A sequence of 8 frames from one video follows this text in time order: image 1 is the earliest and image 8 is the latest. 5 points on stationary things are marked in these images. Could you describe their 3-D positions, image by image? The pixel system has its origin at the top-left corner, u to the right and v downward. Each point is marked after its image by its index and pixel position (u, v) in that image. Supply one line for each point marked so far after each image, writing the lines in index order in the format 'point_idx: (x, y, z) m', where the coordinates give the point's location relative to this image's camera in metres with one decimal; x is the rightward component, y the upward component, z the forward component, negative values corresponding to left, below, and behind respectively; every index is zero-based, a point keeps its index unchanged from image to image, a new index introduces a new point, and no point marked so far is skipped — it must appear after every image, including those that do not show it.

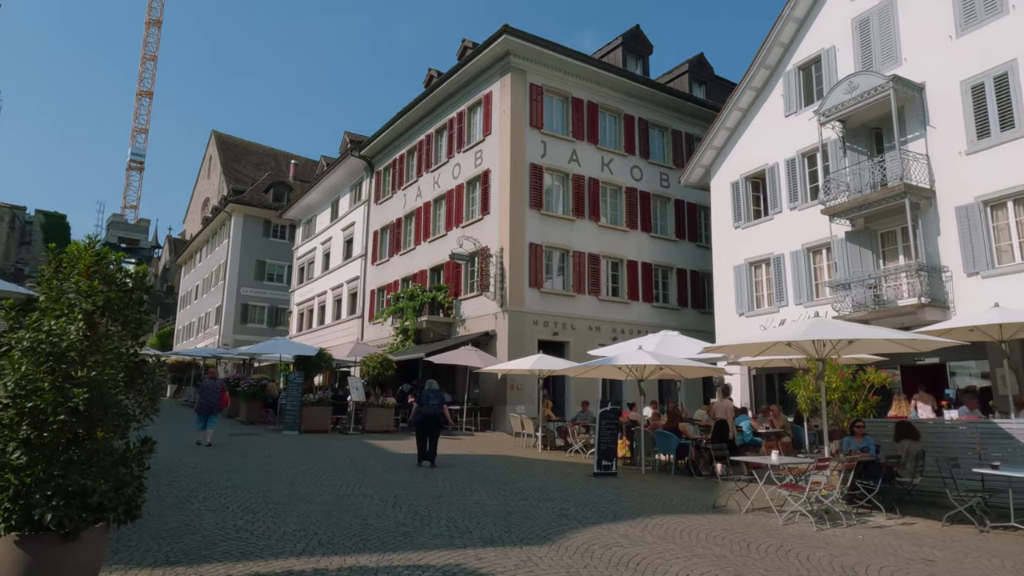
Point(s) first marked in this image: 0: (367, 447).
0: (-3.2, -3.5, +14.7) m
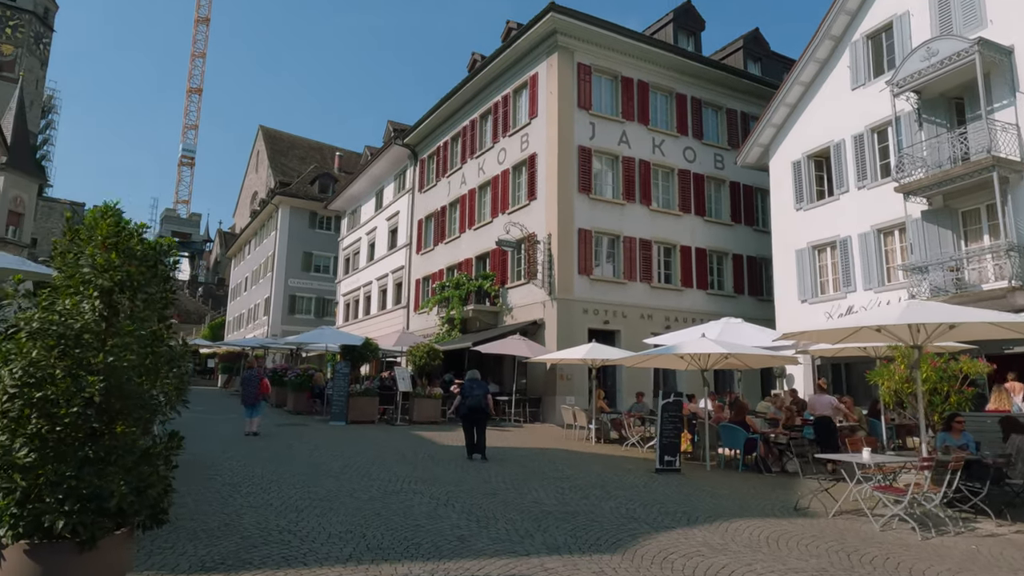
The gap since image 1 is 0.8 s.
0: (-2.0, -3.2, +14.2) m
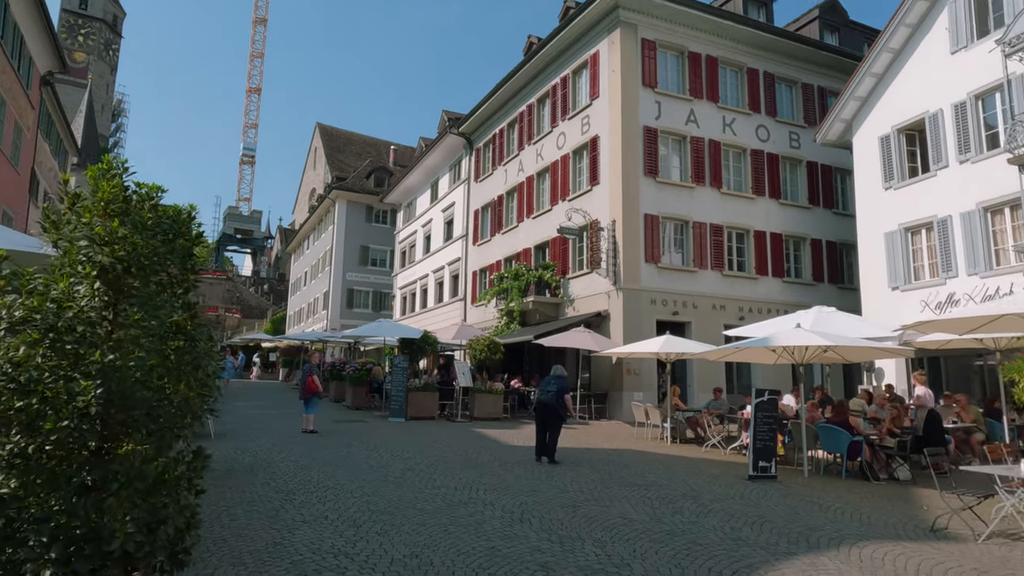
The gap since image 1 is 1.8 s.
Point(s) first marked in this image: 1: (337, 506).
0: (-0.7, -3.0, +13.4) m
1: (-1.7, -2.2, +6.6) m
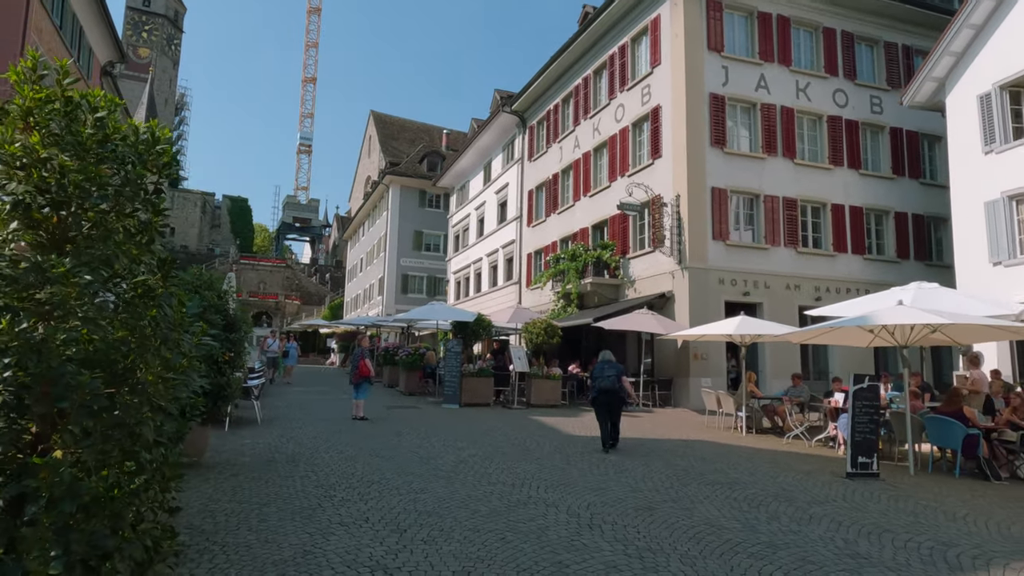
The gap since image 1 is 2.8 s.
0: (+0.5, -2.6, +12.5) m
1: (-1.1, -1.9, +5.8) m
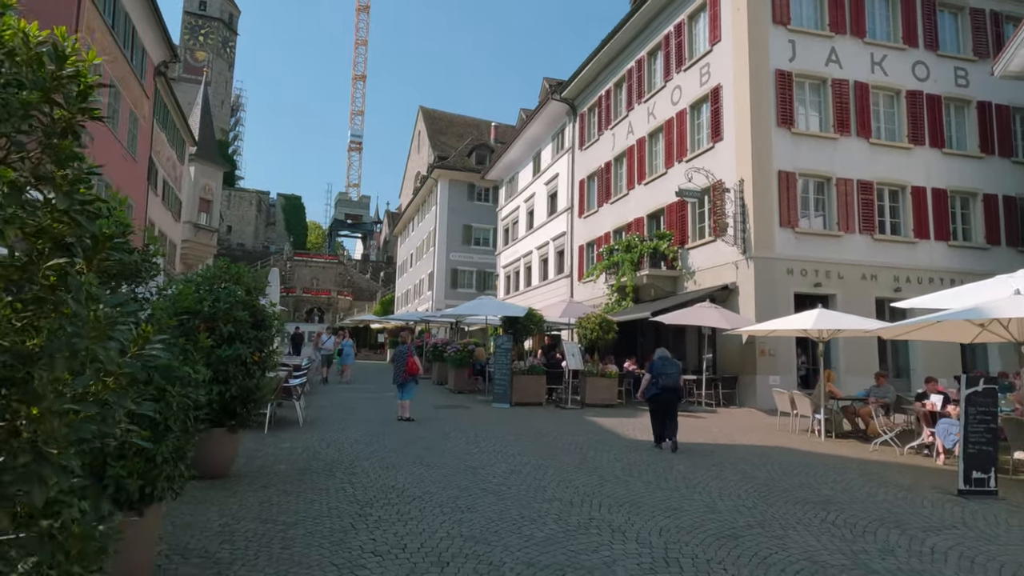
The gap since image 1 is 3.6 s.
0: (+1.5, -2.5, +11.7) m
1: (-0.7, -1.8, +5.1) m
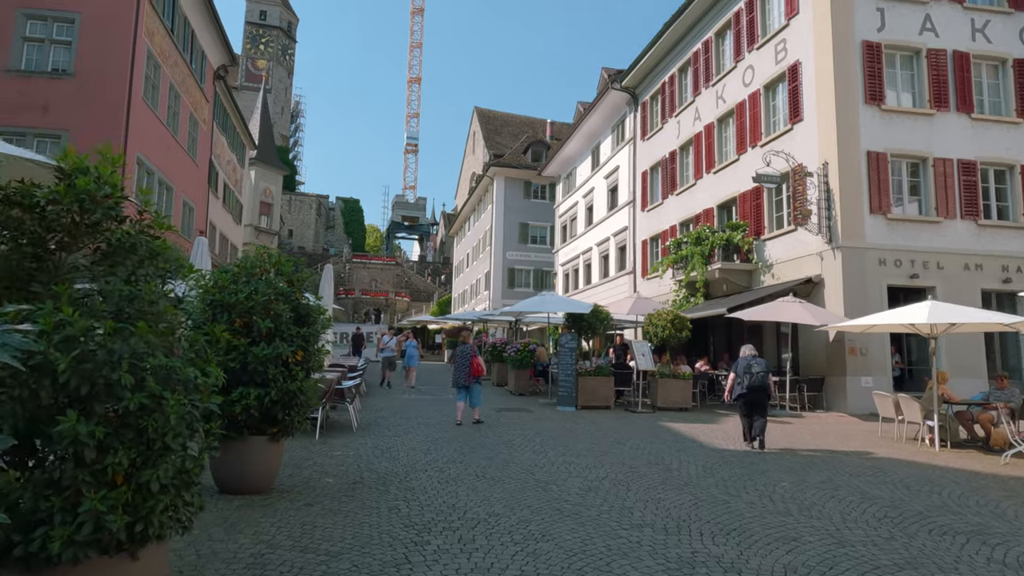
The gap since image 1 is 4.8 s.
0: (+2.6, -2.3, +10.6) m
1: (-0.1, -1.7, +4.2) m
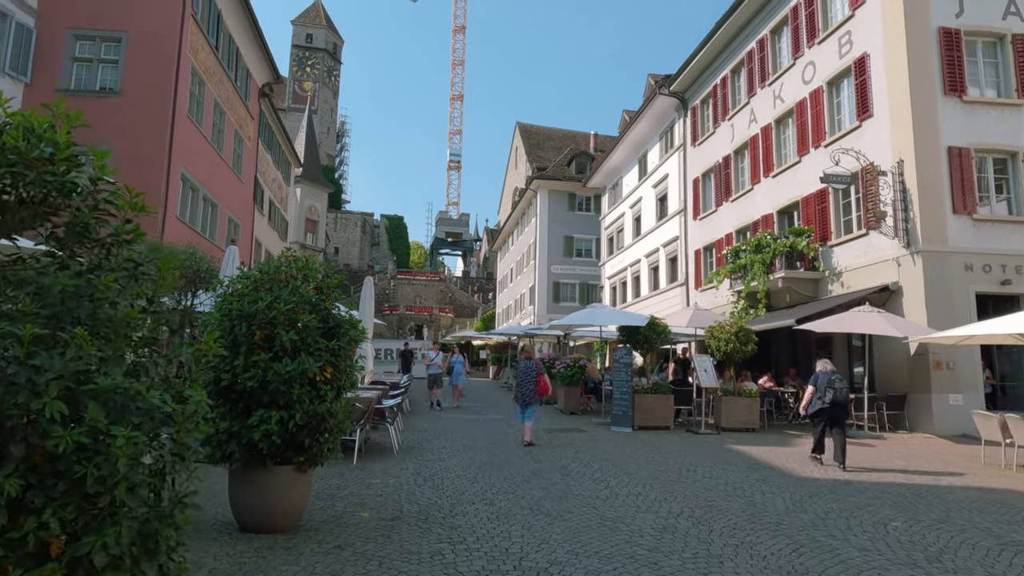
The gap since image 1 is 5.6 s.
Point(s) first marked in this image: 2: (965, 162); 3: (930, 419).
0: (+3.3, -2.5, +9.5) m
1: (+0.2, -1.7, +3.3) m
2: (+10.0, +2.8, +14.7) m
3: (+8.6, -2.7, +13.7) m
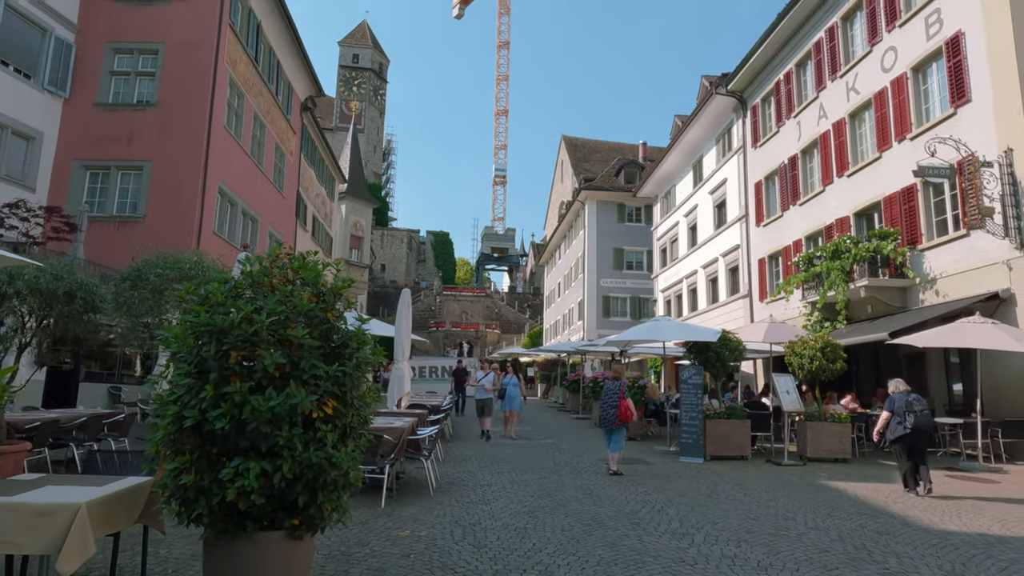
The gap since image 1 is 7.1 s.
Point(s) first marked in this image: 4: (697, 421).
0: (+4.0, -2.5, +7.8) m
1: (+0.5, -1.7, +1.9) m
2: (+11.0, +2.6, +12.7) m
3: (+9.6, -2.8, +11.6) m
4: (+3.2, -2.3, +11.6) m
